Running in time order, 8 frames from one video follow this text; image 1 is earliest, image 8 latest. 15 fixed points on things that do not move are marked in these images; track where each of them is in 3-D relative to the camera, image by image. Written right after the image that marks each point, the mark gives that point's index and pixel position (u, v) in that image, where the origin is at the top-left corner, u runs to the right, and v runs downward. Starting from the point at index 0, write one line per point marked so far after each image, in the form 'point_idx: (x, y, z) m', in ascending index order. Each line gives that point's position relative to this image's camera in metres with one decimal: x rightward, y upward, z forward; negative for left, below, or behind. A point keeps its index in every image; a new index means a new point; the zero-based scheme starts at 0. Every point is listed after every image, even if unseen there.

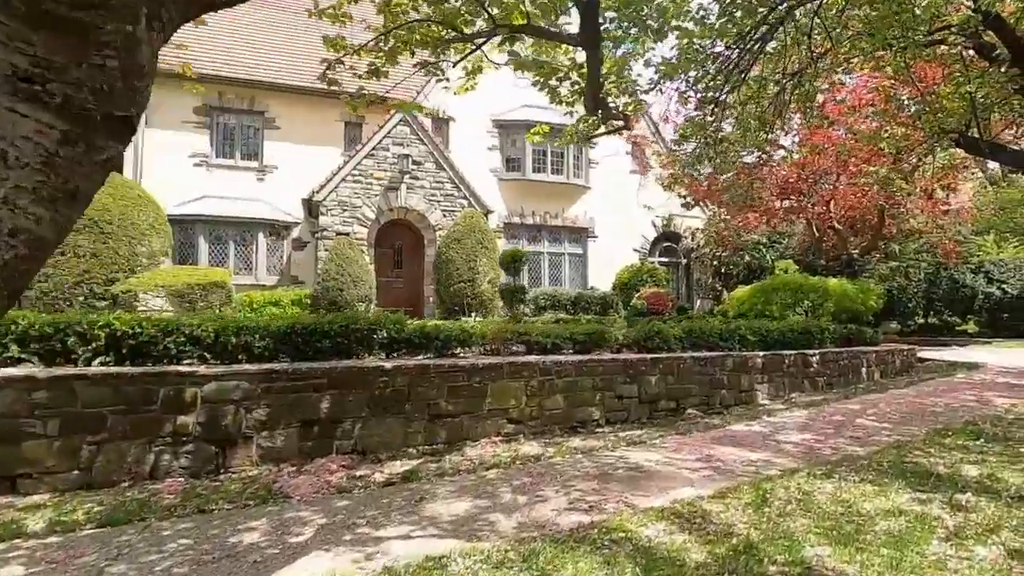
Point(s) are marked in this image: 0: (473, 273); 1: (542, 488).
0: (-1.3, +0.5, +15.9) m
1: (+0.2, -1.5, +4.1) m
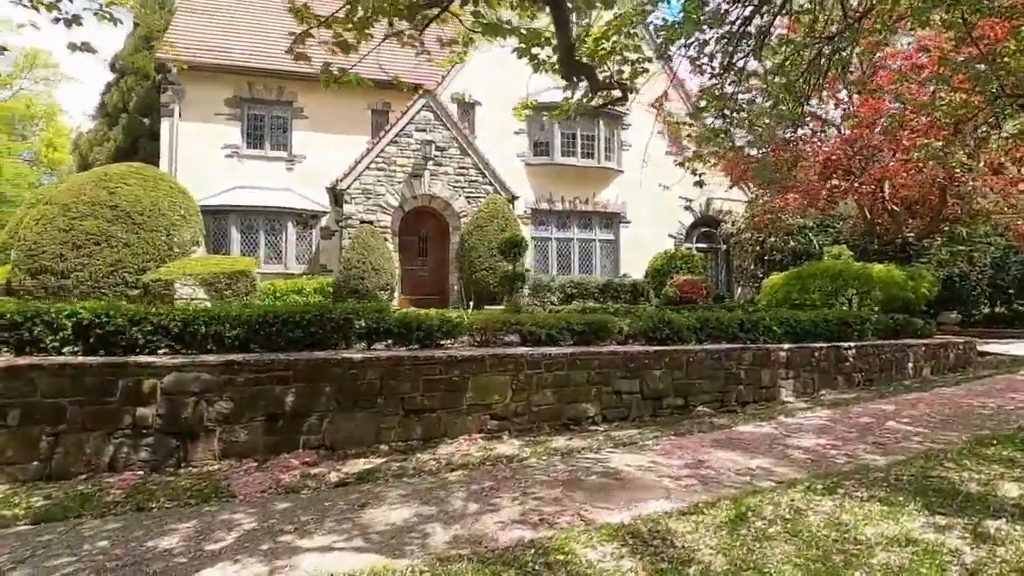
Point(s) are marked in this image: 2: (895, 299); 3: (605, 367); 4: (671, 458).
0: (-0.6, +0.8, +15.5) m
1: (-0.1, -1.5, +3.7) m
2: (+7.4, -0.2, +10.4) m
3: (+1.0, -0.9, +6.1) m
4: (+1.3, -1.4, +4.5) m
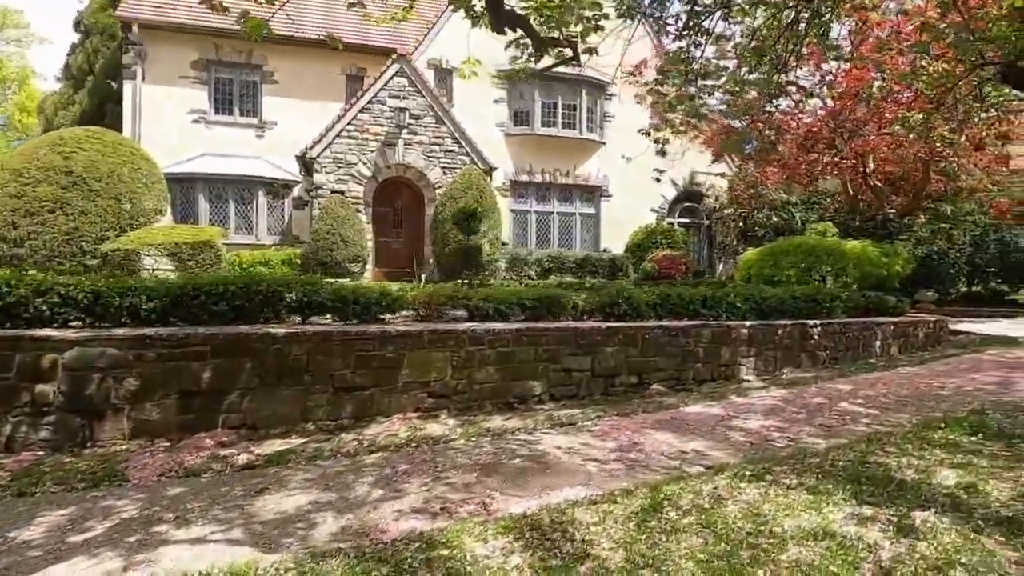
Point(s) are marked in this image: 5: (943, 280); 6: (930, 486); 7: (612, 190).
0: (-1.3, +1.6, +15.2) m
1: (-0.7, -1.3, +3.5) m
2: (+6.8, +0.2, +10.2) m
3: (+0.4, -0.6, +5.8) m
4: (+0.7, -1.2, +4.3) m
5: (+11.5, +0.2, +14.2) m
6: (+2.6, -1.2, +3.3) m
7: (+3.6, +3.6, +19.3) m
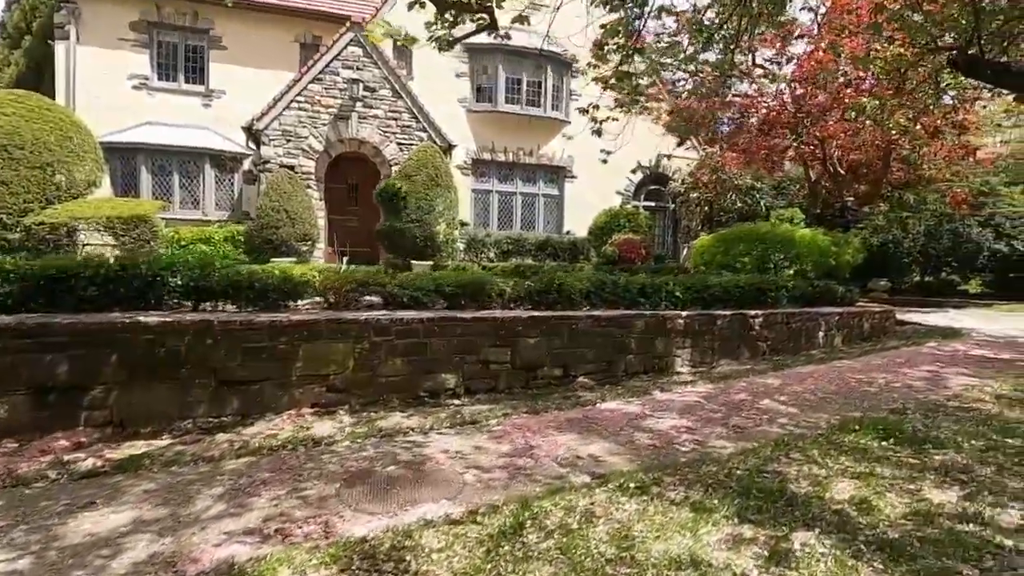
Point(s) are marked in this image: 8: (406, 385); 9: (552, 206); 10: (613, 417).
0: (-2.5, +2.1, +14.7) m
1: (-1.5, -1.2, +3.2) m
2: (+5.7, +0.4, +10.1) m
3: (-0.4, -0.5, +5.5) m
4: (-0.1, -1.2, +4.0) m
5: (+10.3, +0.5, +14.3) m
6: (+1.8, -1.2, +3.0) m
7: (+2.3, +4.2, +18.9) m
8: (-1.0, -0.9, +5.2) m
9: (+1.4, +2.9, +18.8) m
10: (+0.9, -1.1, +4.7) m
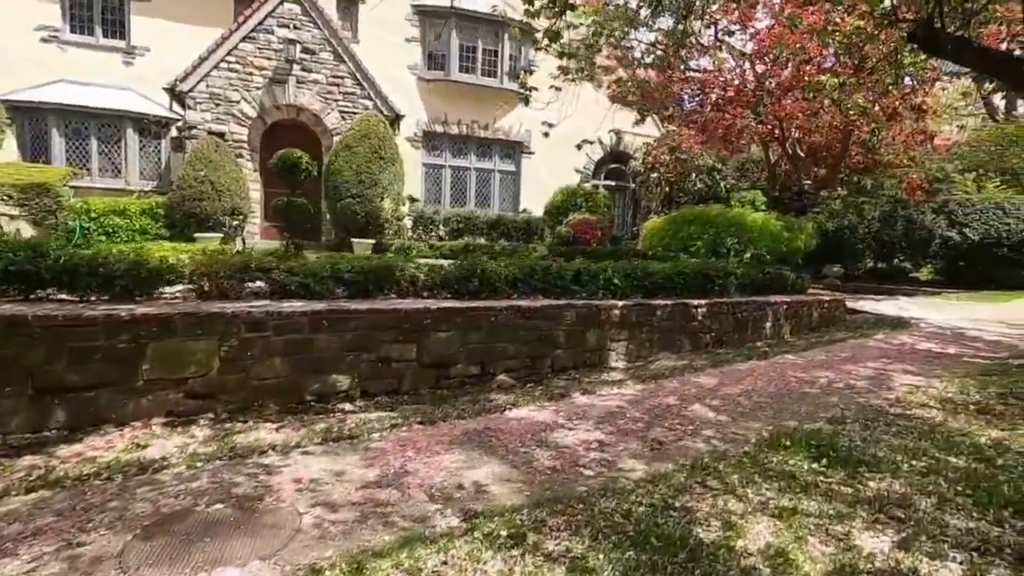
0: (-3.8, +2.6, +13.7) m
1: (-2.2, -1.2, +2.4) m
2: (+4.6, +0.7, +9.6) m
3: (-1.3, -0.4, +4.8) m
4: (-0.9, -1.1, +3.3) m
5: (+8.9, +0.8, +14.1) m
6: (+1.0, -1.2, +2.5) m
7: (+0.8, +4.8, +18.2) m
8: (-1.9, -0.8, +4.5) m
9: (-0.1, +3.5, +18.0) m
10: (+0.1, -1.1, +4.0) m
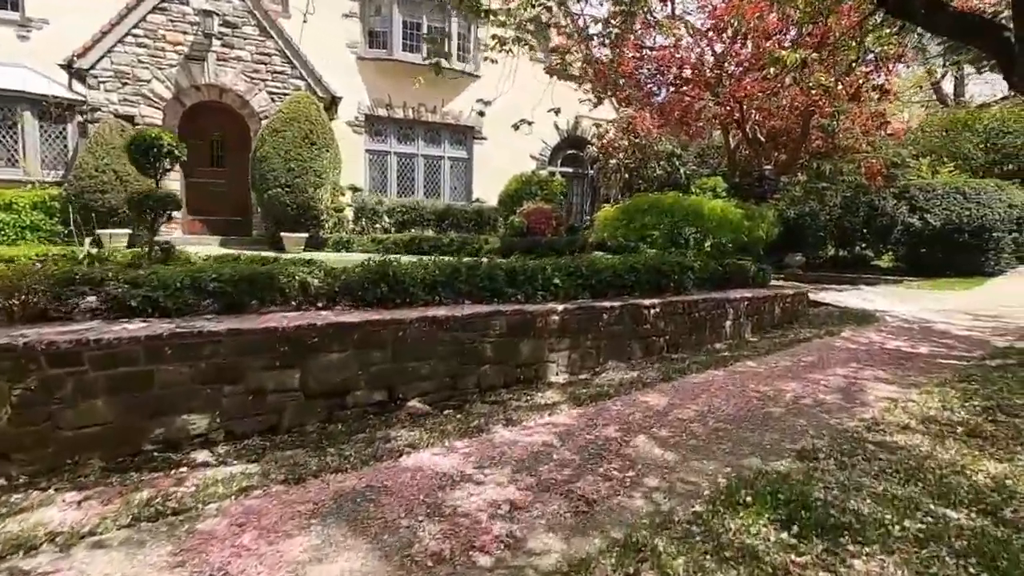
0: (-5.1, +2.6, +12.5) m
1: (-2.8, -1.4, +1.4) m
2: (+3.6, +0.8, +8.9) m
3: (-2.0, -0.5, +3.8) m
4: (-1.5, -1.2, +2.3) m
5: (+7.7, +1.1, +13.6) m
6: (+0.5, -1.3, +1.6) m
7: (-0.8, +5.0, +17.1) m
8: (-2.6, -1.0, +3.4) m
9: (-1.7, +3.7, +16.9) m
10: (-0.6, -1.2, +3.1) m
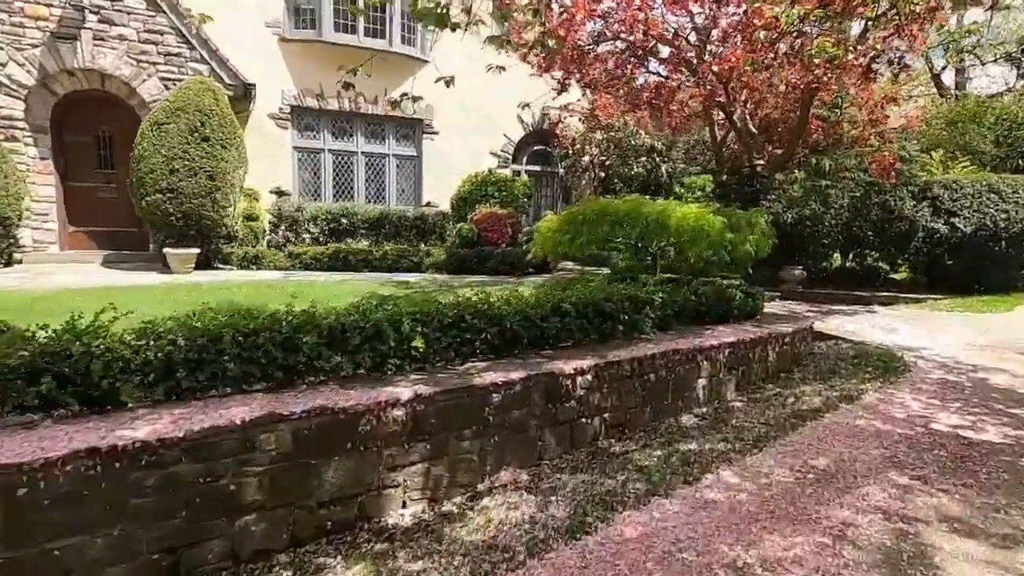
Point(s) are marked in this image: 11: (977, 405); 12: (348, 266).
0: (-6.3, +2.1, +10.2) m
1: (-3.9, -1.9, -0.9) m
2: (+2.4, +0.4, +6.7) m
3: (-3.1, -1.0, +1.5) m
4: (-2.6, -1.7, +0.1) m
5: (+6.5, +0.7, +11.4) m
6: (-0.7, -1.8, -0.6) m
7: (-2.1, +4.5, +14.9) m
8: (-3.7, -1.5, +1.2) m
9: (-2.9, +3.3, +14.7) m
10: (-1.7, -1.6, +0.9) m
11: (+4.3, -1.1, +4.9) m
12: (-3.6, +0.5, +11.7) m
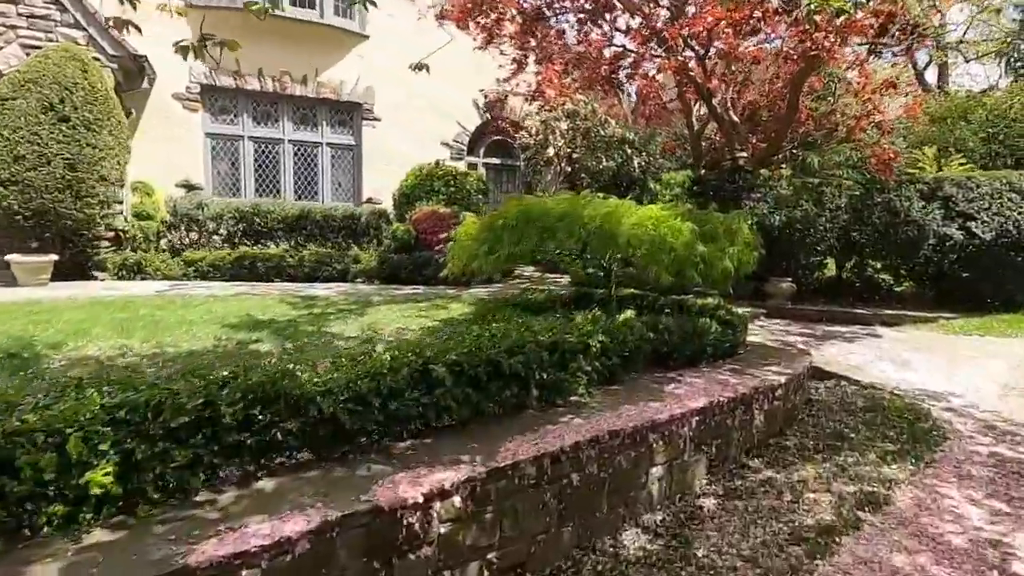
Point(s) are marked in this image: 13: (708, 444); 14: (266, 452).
0: (-7.3, +1.9, +8.3) m
1: (-4.6, -2.2, -2.7) m
2: (+1.5, +0.1, +5.0) m
3: (-3.9, -1.3, -0.3) m
4: (-3.4, -2.0, -1.7) m
5: (+5.4, +0.5, +9.8) m
6: (-1.4, -2.1, -2.4) m
7: (-3.2, +4.3, +13.0) m
8: (-4.5, -1.8, -0.7) m
9: (-4.1, +3.0, +12.8) m
10: (-2.5, -2.0, -0.9) m
11: (+3.4, -1.4, +3.3) m
12: (-4.7, +0.3, +9.8) m
13: (+1.4, -1.1, +3.8) m
14: (-1.1, -0.7, +2.4) m
